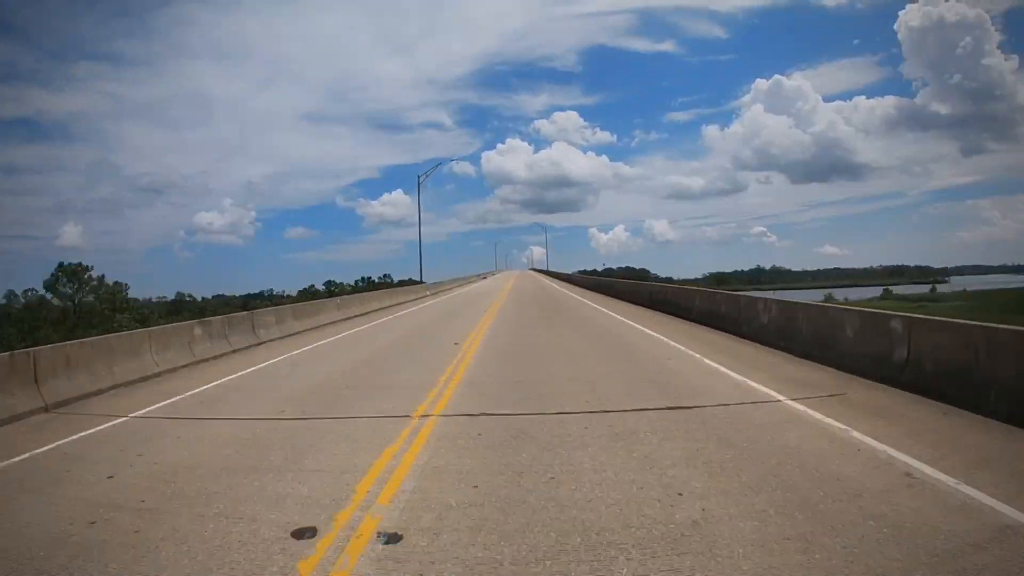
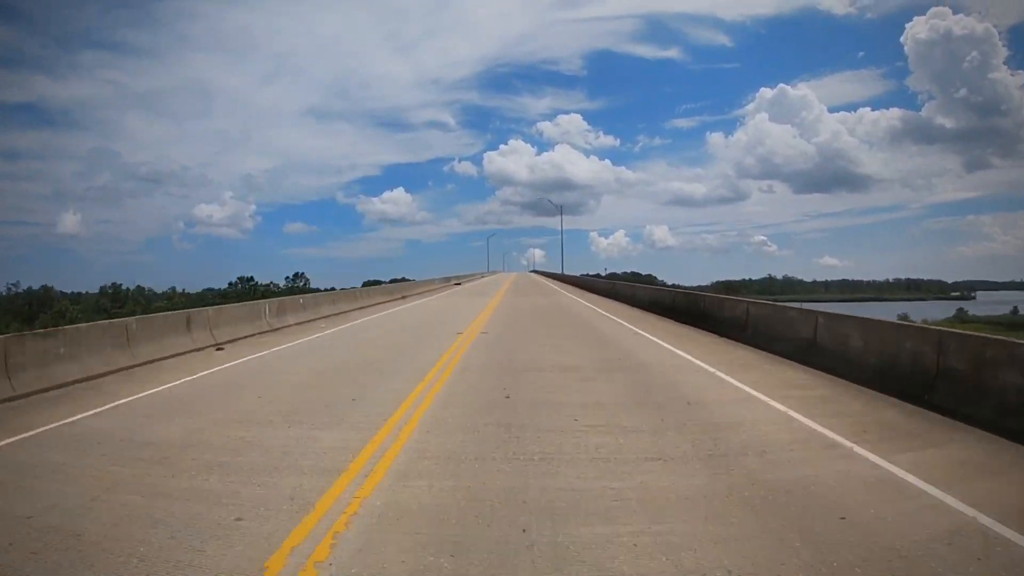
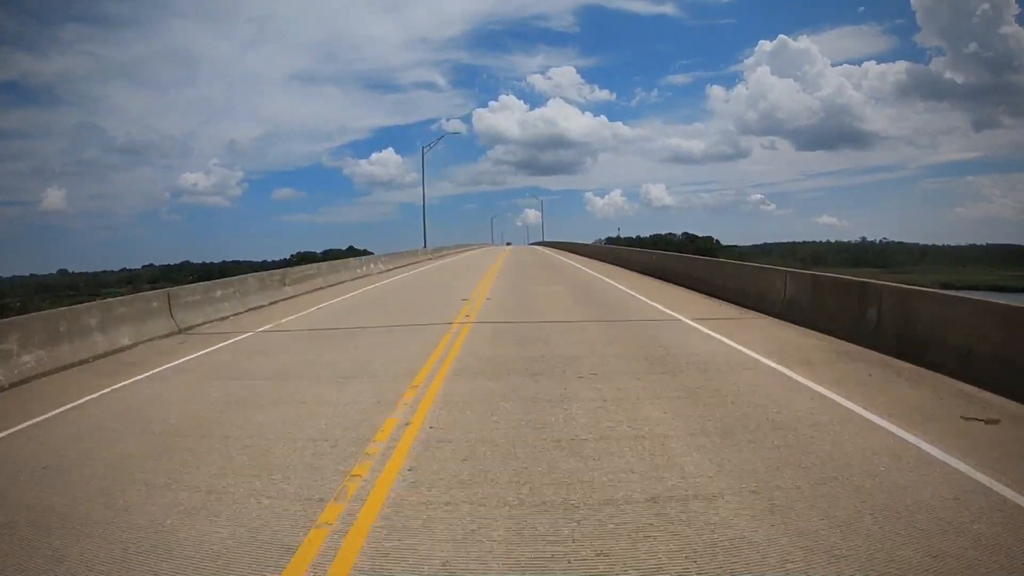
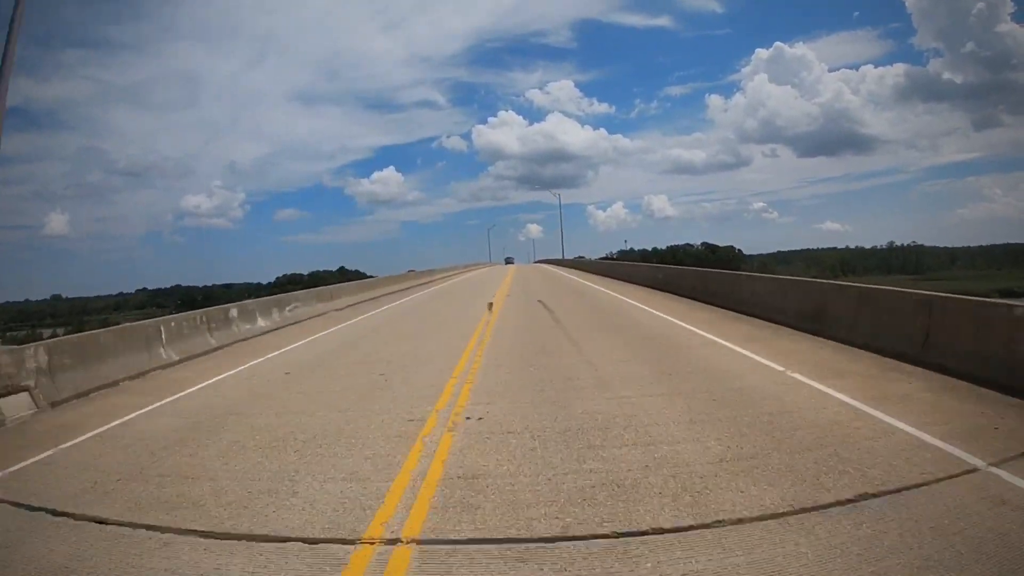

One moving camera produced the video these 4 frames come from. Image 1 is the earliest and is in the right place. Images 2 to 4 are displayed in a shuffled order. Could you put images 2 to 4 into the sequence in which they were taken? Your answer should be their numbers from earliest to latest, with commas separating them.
2, 3, 4
